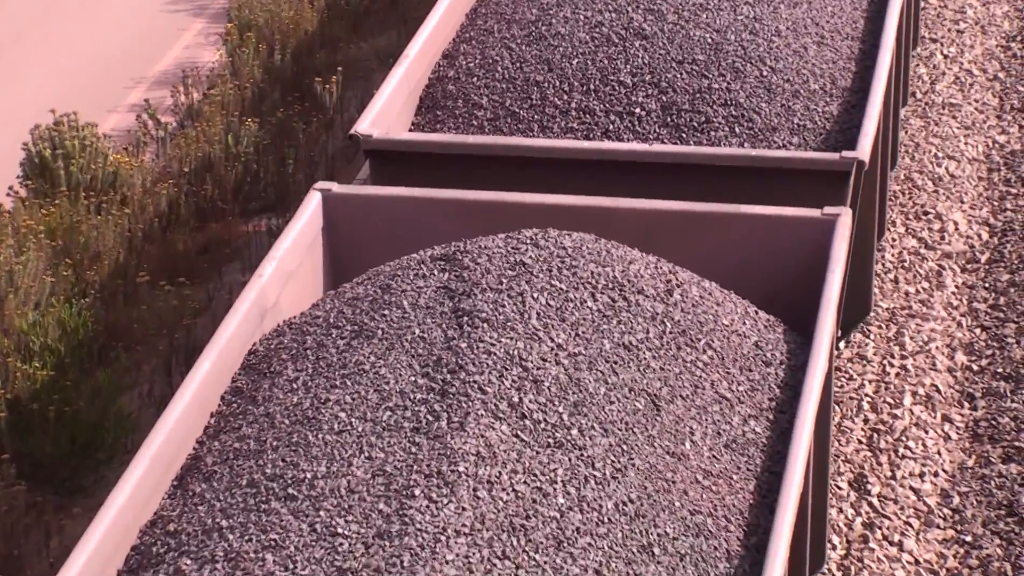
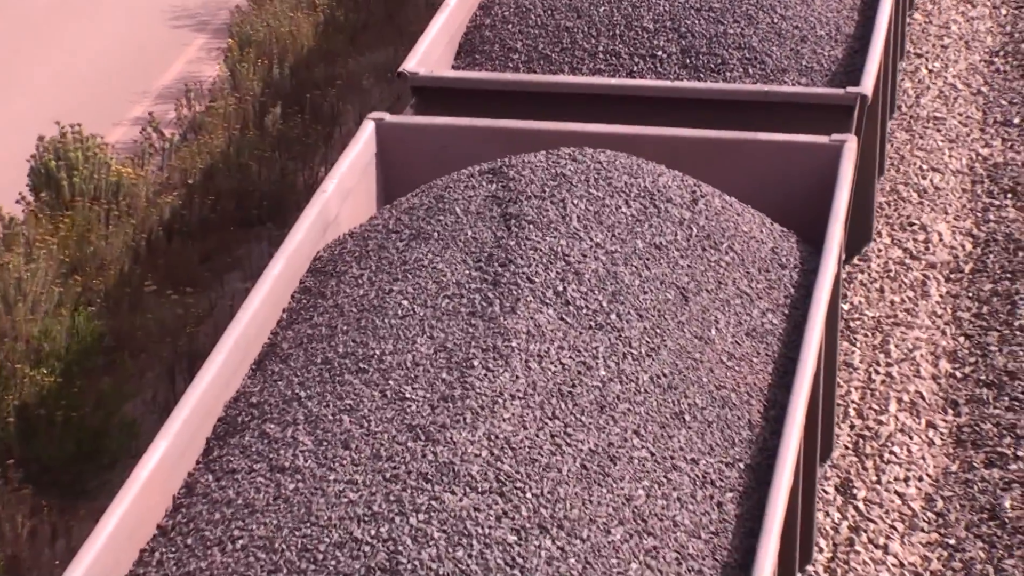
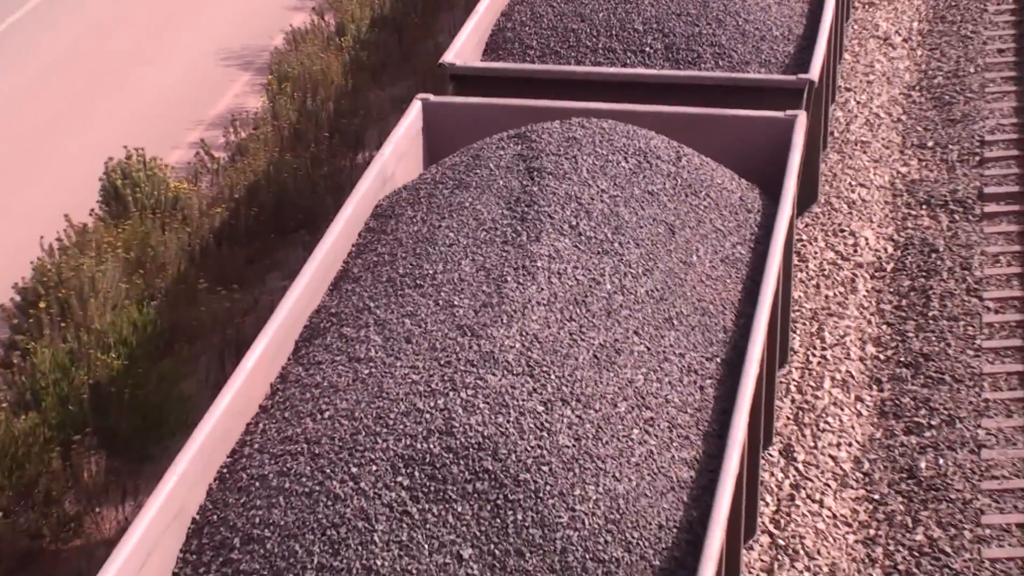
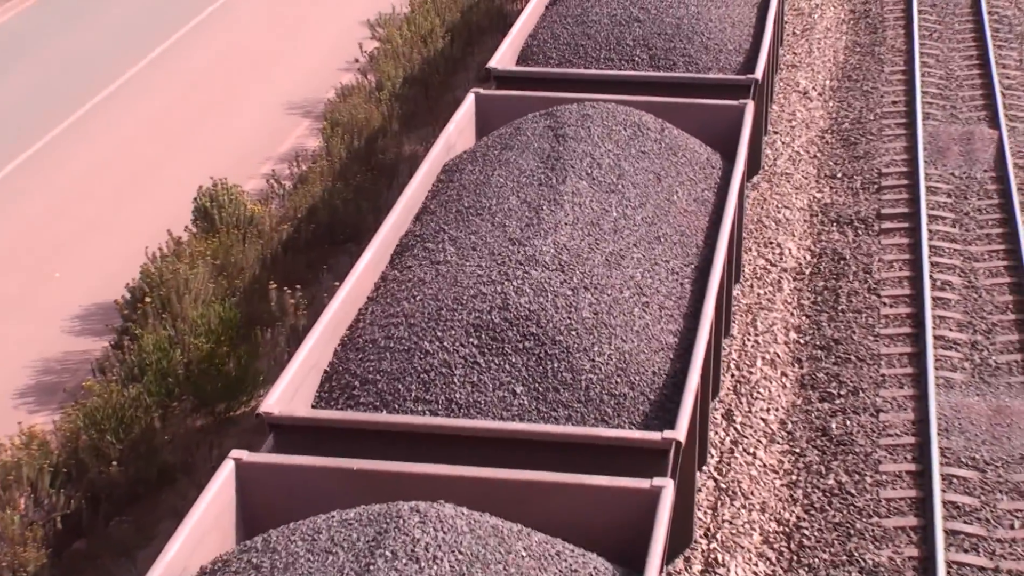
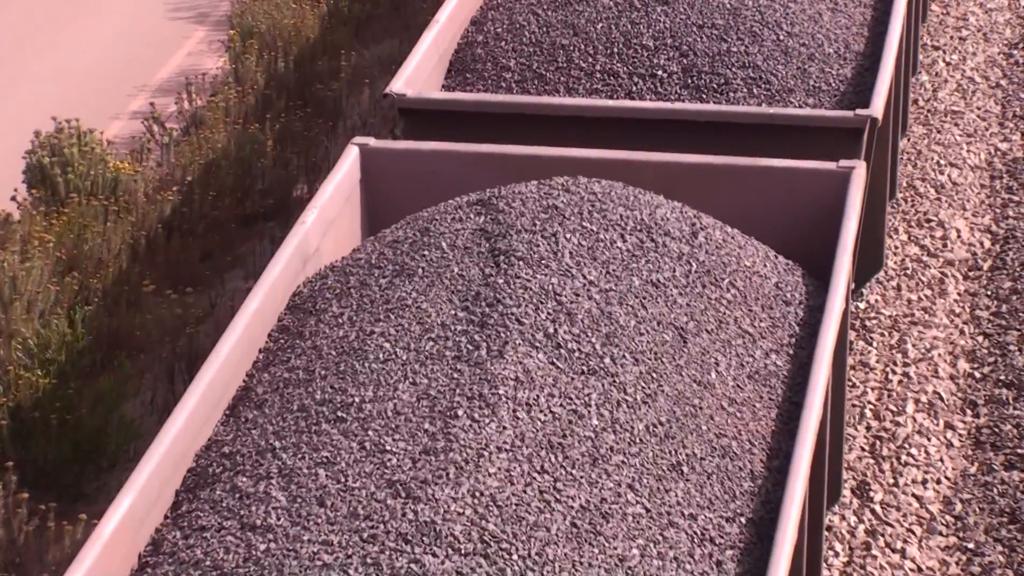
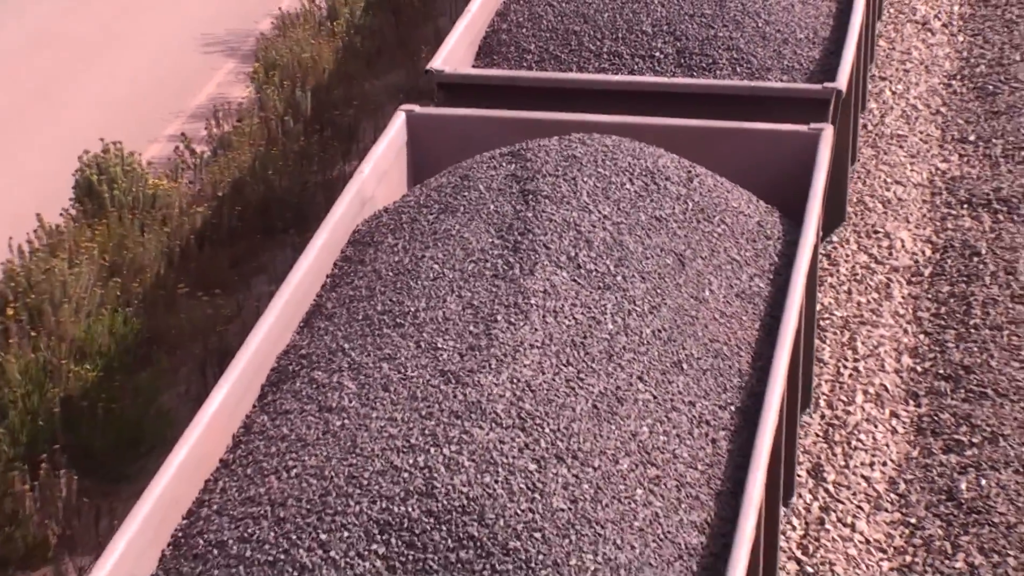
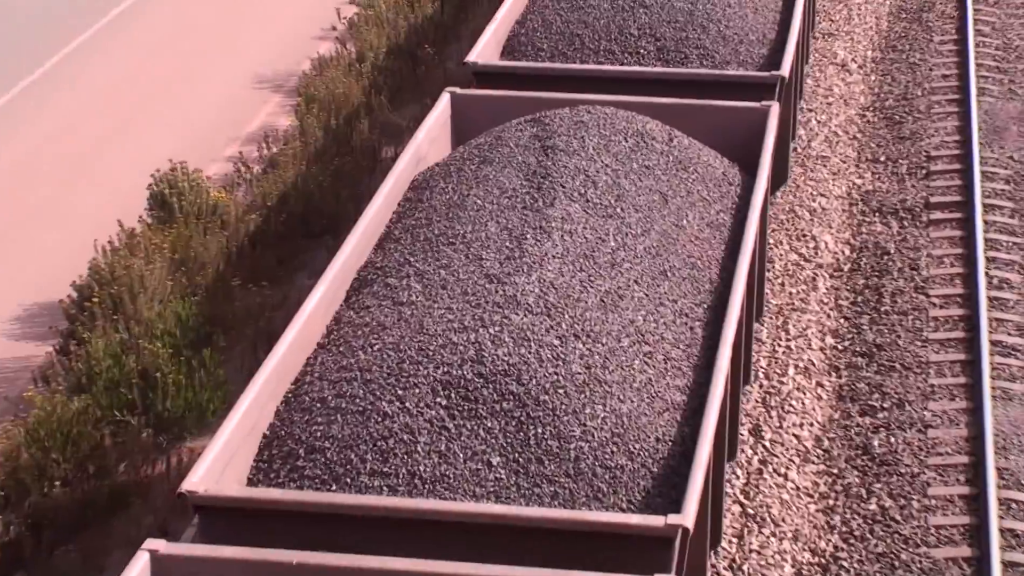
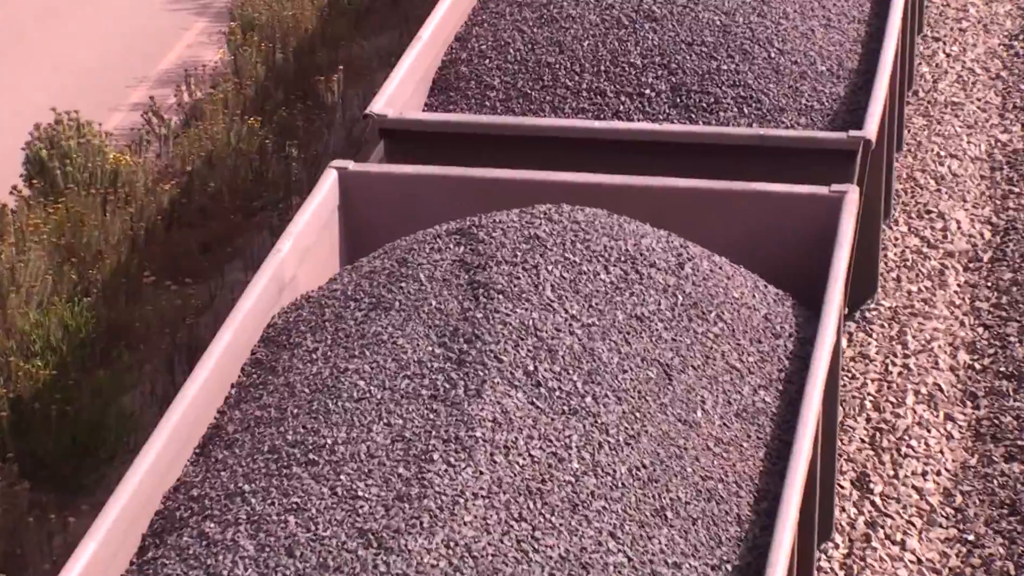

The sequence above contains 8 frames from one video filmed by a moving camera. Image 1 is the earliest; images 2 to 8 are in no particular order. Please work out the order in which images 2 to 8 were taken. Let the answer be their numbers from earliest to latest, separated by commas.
8, 5, 2, 6, 3, 7, 4
